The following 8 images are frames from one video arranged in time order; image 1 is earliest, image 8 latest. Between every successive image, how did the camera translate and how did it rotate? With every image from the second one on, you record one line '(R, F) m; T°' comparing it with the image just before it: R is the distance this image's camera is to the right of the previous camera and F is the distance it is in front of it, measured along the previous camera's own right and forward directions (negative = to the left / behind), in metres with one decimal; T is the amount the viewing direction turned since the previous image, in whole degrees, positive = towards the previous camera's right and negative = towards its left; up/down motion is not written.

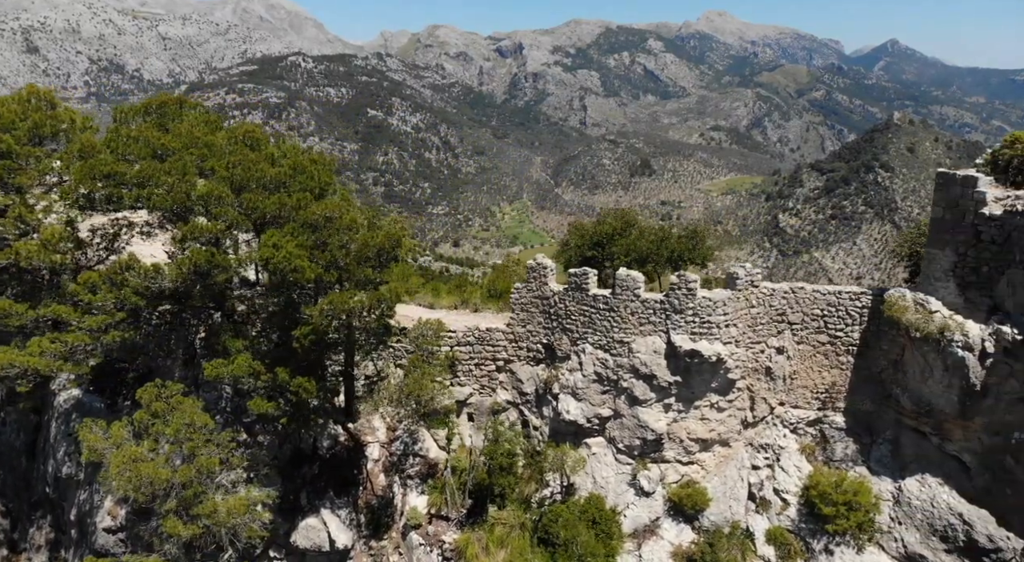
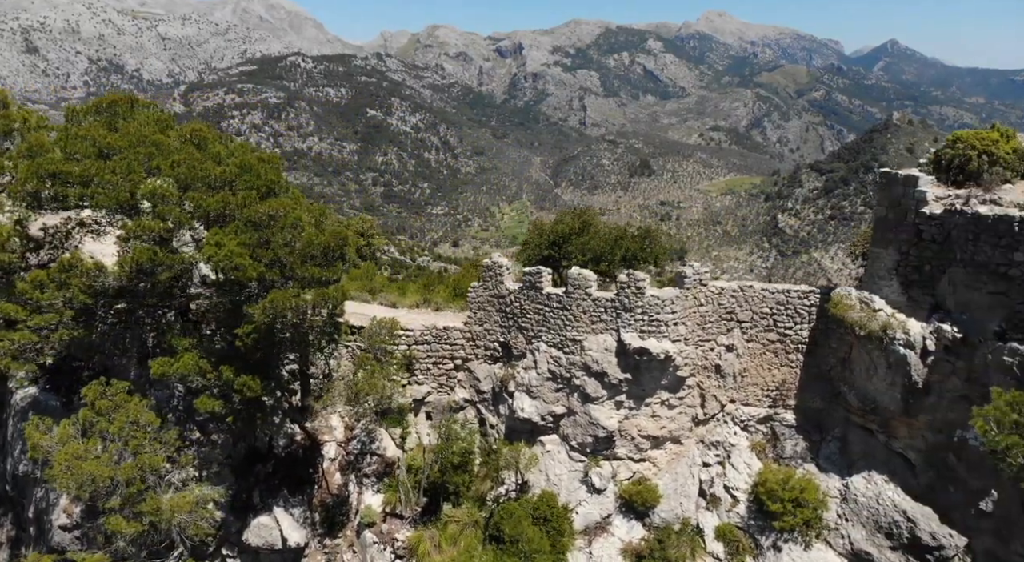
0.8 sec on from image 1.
(+0.9, -0.1) m; 0°
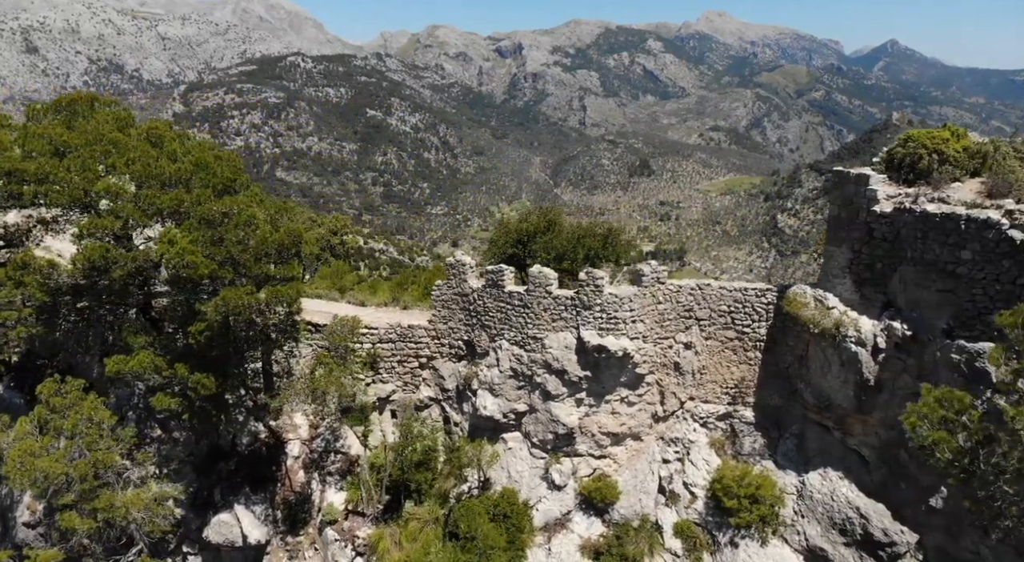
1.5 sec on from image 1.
(+0.7, -0.1) m; 0°
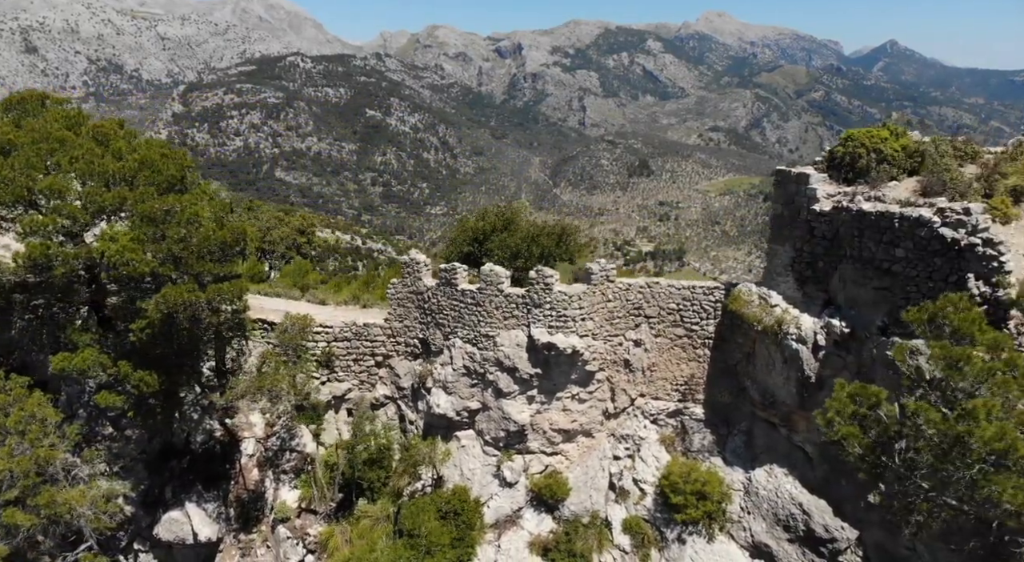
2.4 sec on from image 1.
(+0.9, -0.1) m; 0°
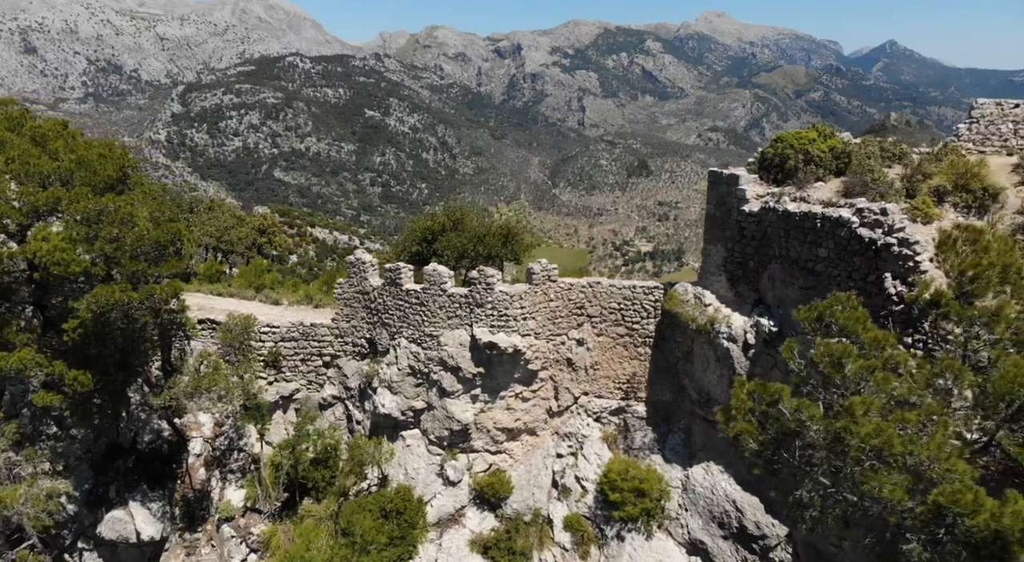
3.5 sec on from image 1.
(+1.0, -0.1) m; 0°
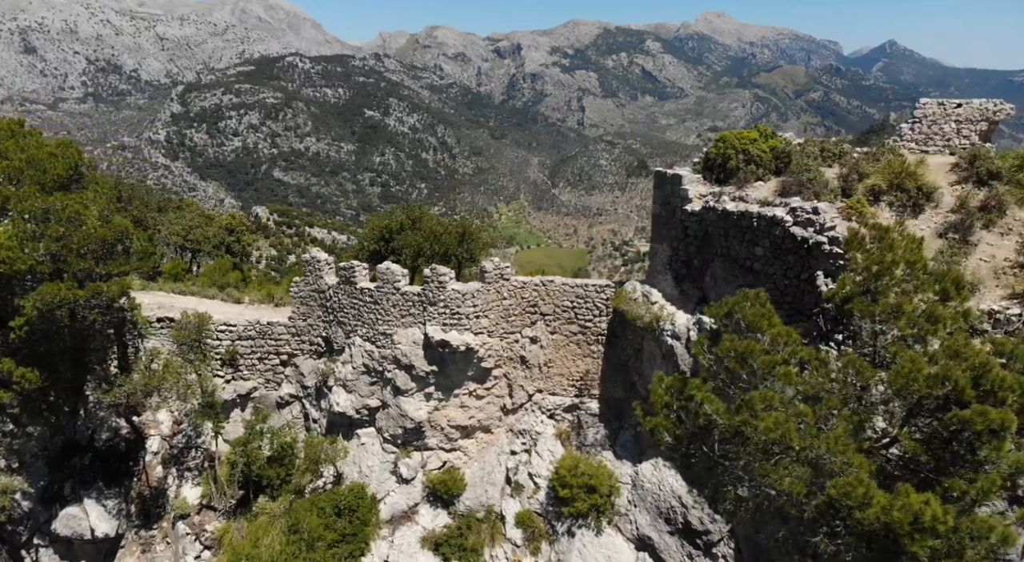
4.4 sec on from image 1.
(+0.9, -0.1) m; 0°
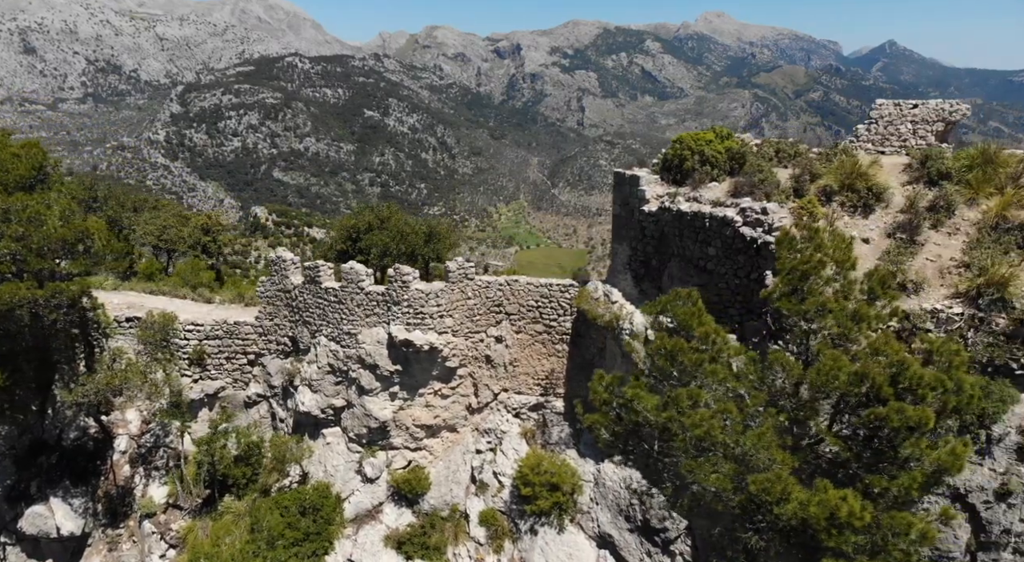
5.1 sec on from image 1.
(+0.7, -0.1) m; 0°
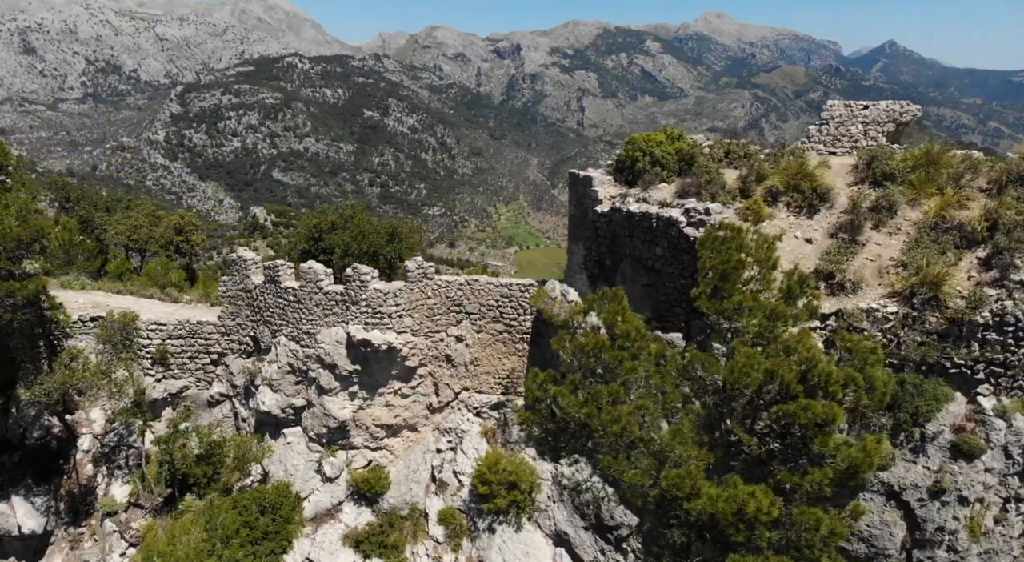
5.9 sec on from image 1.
(+0.8, -0.1) m; 0°
